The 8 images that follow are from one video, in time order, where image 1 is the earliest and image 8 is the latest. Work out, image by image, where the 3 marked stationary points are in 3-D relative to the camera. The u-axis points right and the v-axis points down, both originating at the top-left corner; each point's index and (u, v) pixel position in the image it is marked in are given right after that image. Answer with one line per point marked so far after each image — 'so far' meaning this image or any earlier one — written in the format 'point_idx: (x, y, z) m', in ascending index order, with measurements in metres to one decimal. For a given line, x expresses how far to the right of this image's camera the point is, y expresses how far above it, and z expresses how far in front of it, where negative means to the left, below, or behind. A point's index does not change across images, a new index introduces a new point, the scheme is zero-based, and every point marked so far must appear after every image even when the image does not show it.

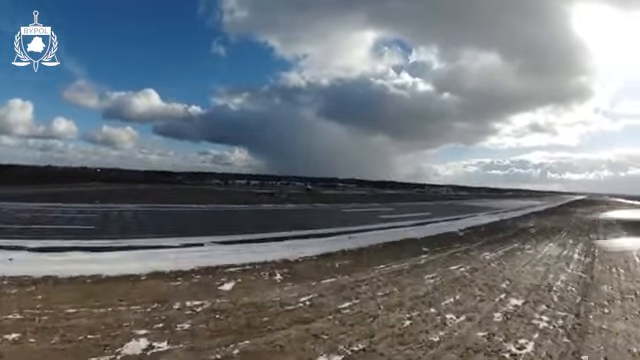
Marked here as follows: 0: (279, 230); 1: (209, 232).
0: (-1.7, -2.0, +19.7) m
1: (-4.4, -2.1, +19.1) m
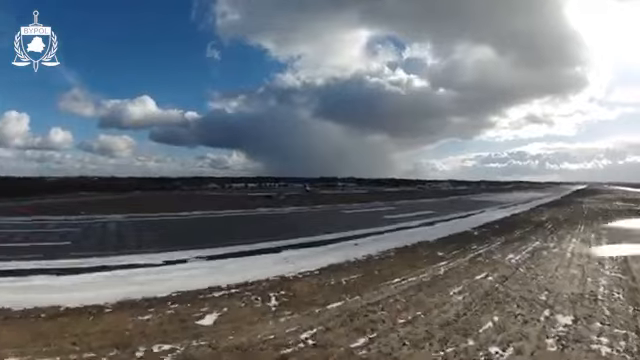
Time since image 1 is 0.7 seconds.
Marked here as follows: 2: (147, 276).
0: (-1.6, -2.1, +17.6) m
1: (-4.4, -2.3, +17.0) m
2: (-4.3, -2.4, +11.9) m
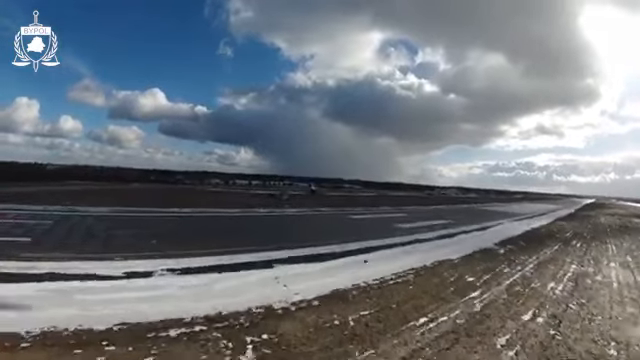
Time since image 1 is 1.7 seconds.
0: (-1.6, -2.0, +14.9) m
1: (-4.3, -2.1, +14.3) m
2: (-4.3, -2.2, +9.2) m
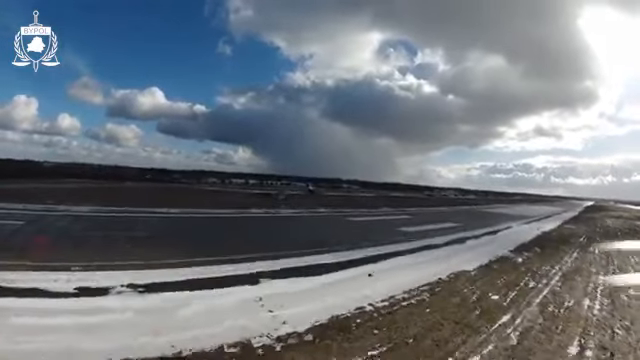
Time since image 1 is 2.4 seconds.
0: (-1.7, -2.0, +12.9) m
1: (-4.4, -2.0, +12.3) m
2: (-4.4, -2.2, +7.3) m
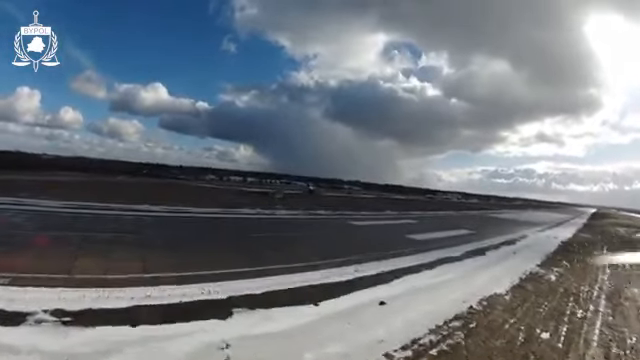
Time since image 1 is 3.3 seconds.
0: (-1.7, -1.9, +10.5) m
1: (-4.4, -1.8, +9.9) m
2: (-4.5, -2.0, +4.8) m
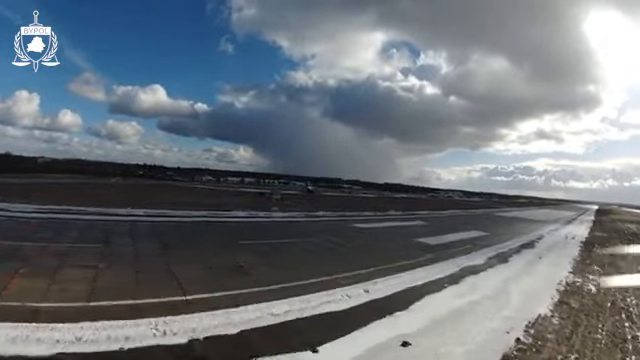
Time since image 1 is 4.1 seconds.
0: (-1.7, -1.8, +8.3) m
1: (-4.5, -1.8, +7.7) m
2: (-4.5, -2.0, +2.7) m
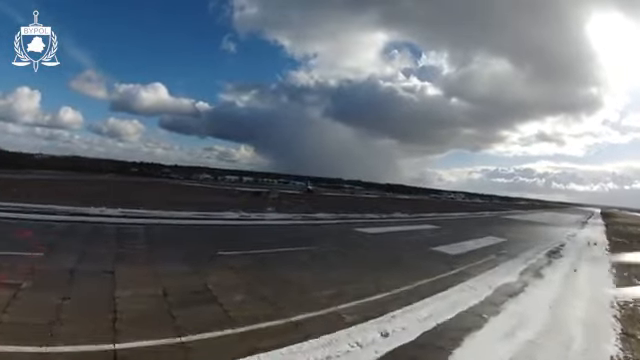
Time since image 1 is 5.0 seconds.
0: (-1.8, -1.7, +6.0) m
1: (-4.5, -1.7, +5.4) m
2: (-4.5, -1.8, +0.3) m
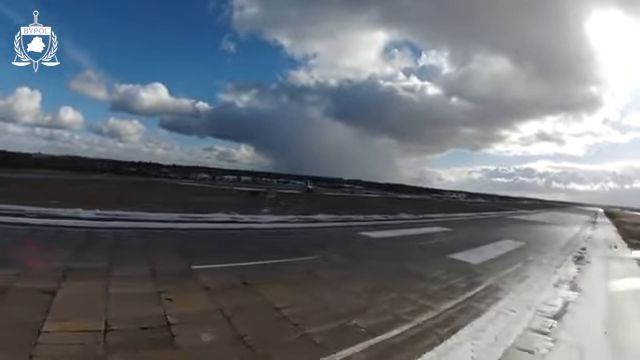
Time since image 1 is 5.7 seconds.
0: (-1.8, -1.6, +4.2) m
1: (-4.5, -1.6, +3.7) m
2: (-4.5, -1.8, -1.4) m
